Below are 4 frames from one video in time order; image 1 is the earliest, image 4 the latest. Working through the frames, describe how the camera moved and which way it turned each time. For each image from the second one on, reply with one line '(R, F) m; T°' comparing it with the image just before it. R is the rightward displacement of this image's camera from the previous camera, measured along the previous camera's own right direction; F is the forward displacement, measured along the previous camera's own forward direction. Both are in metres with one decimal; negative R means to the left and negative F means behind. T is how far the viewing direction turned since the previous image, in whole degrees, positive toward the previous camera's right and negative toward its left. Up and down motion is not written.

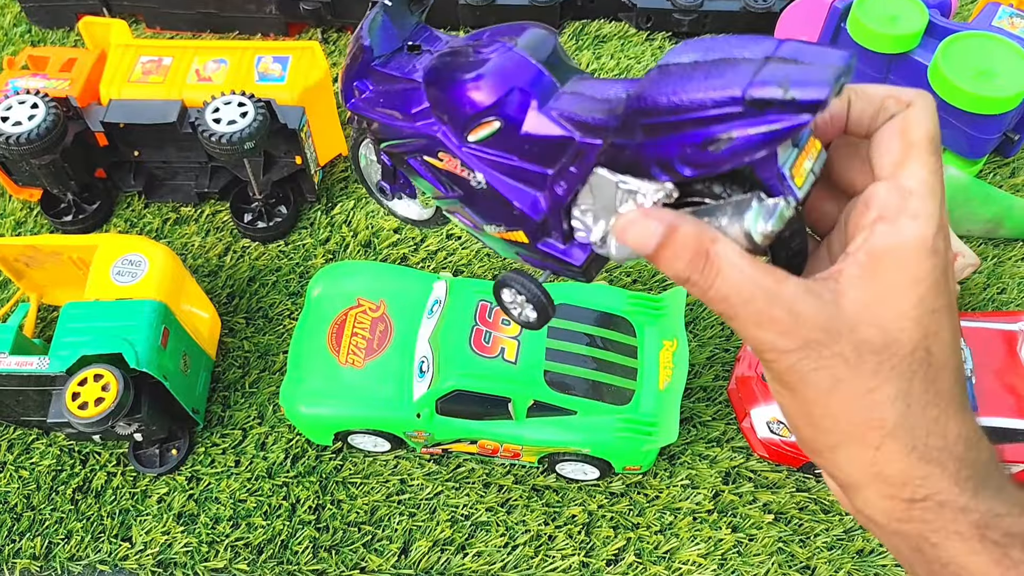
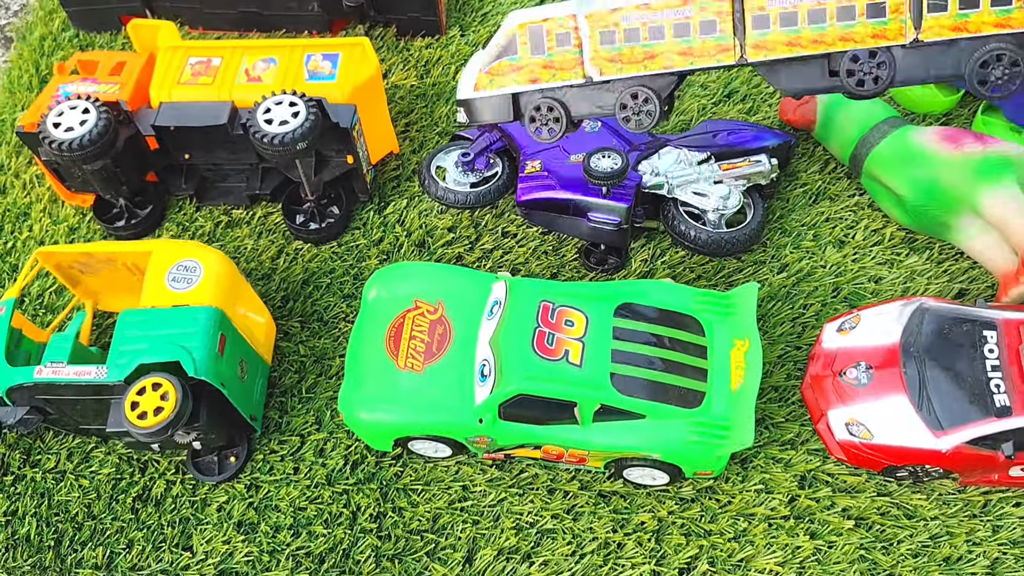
(-0.1, +0.1) m; -3°
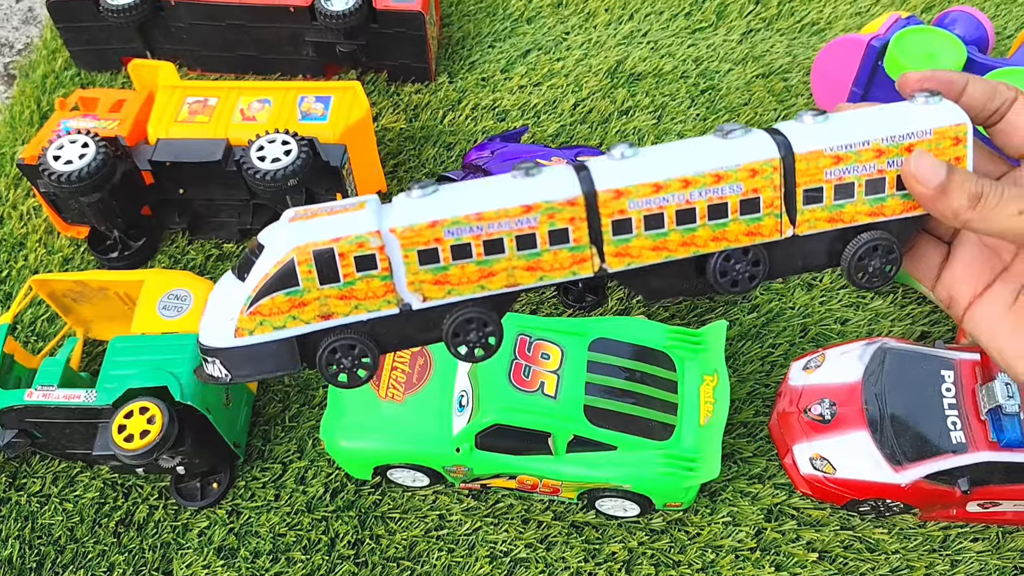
(0.0, -0.1) m; +1°
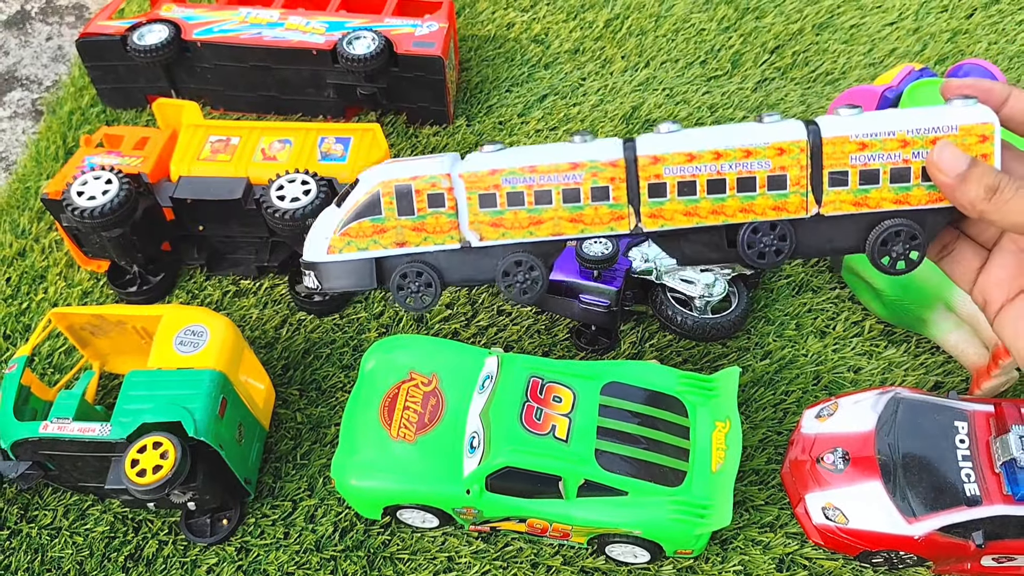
(0.0, 0.0) m; -1°
